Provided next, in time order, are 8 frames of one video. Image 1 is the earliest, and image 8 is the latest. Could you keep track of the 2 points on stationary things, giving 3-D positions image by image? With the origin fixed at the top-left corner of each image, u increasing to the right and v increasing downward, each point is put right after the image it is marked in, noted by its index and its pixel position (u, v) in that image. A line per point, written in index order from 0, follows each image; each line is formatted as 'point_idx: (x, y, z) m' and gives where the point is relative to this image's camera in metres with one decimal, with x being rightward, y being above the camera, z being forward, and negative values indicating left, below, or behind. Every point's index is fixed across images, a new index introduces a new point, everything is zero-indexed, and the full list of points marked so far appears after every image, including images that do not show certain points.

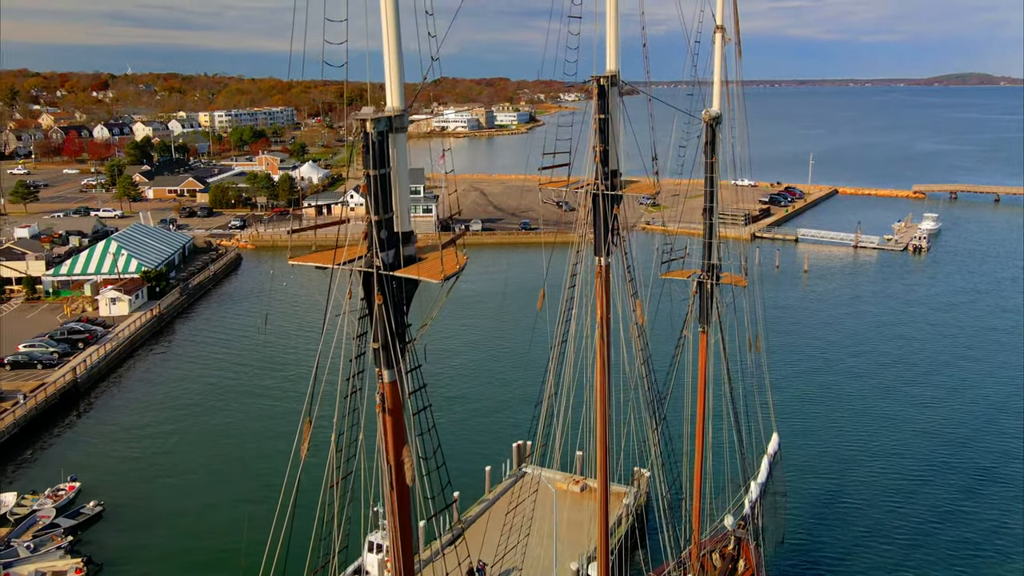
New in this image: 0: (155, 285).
0: (-4.2, 0.0, +10.7) m
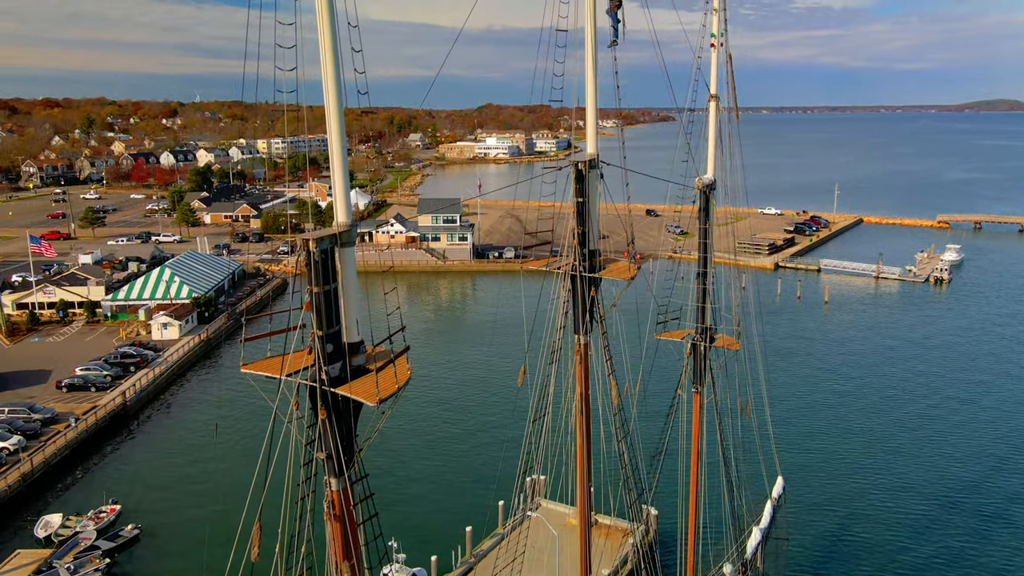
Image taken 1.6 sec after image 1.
0: (-3.8, -0.3, +11.5) m
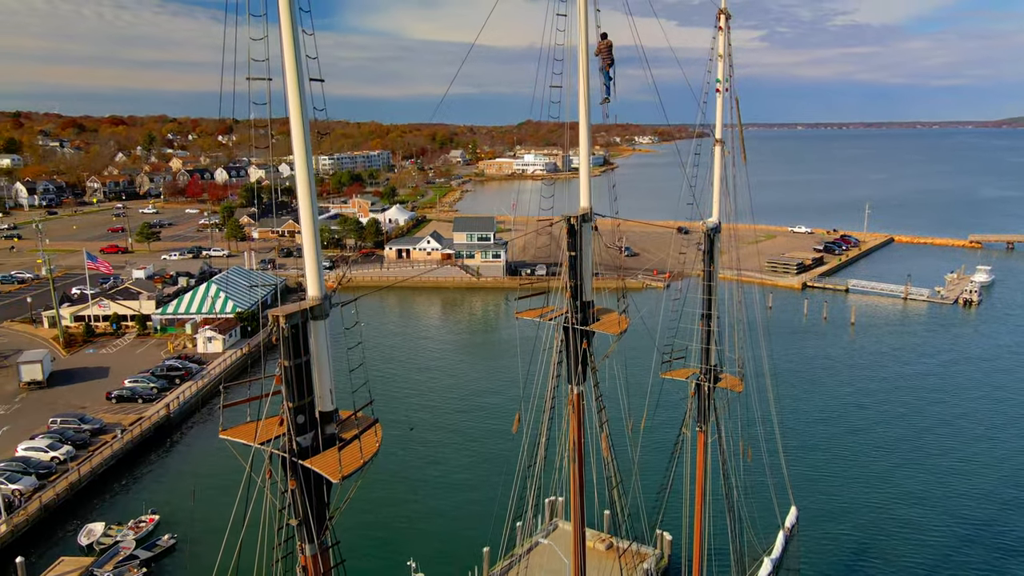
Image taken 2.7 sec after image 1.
0: (-3.5, -0.5, +12.0) m
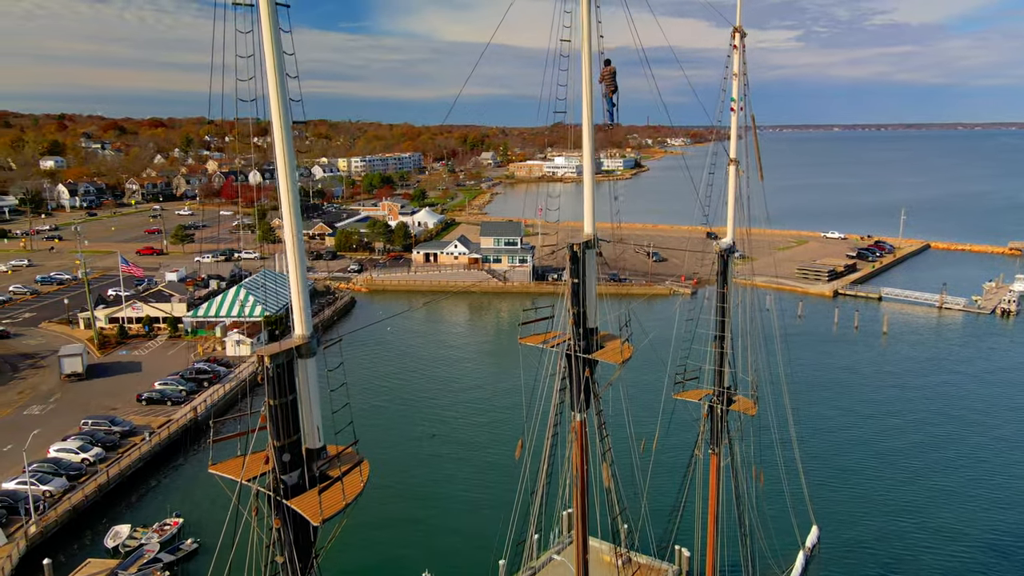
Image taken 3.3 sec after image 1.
0: (-3.1, -0.5, +12.1) m
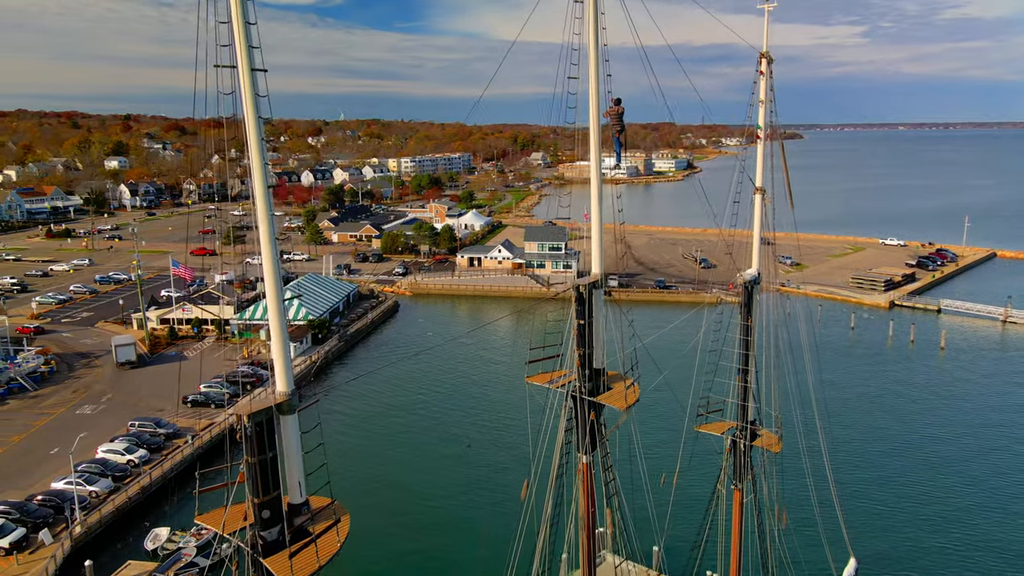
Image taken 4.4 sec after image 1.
0: (-2.6, -0.6, +12.1) m
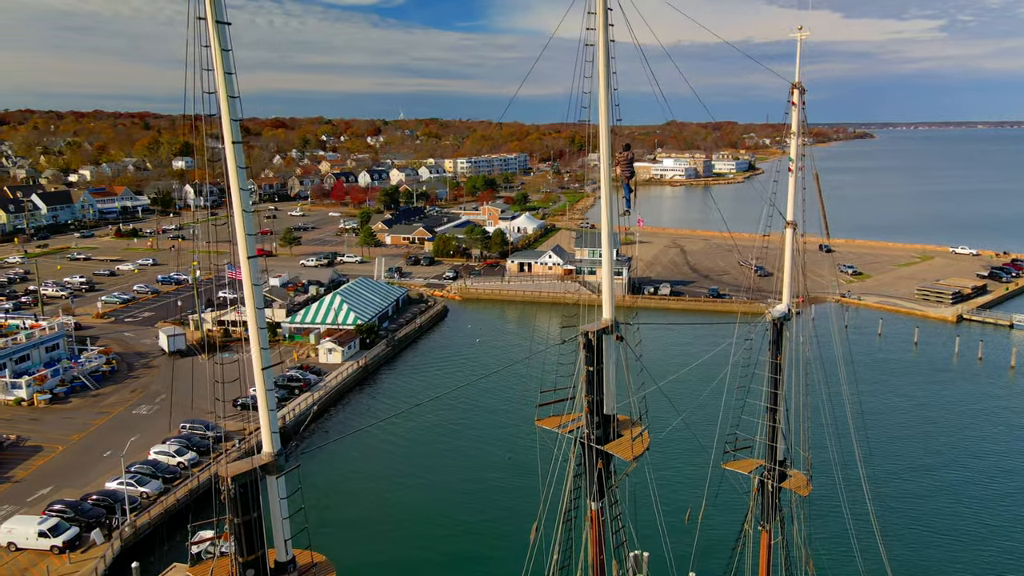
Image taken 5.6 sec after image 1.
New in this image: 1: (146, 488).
0: (-1.9, -0.6, +12.1) m
1: (-4.0, -2.2, +9.8) m
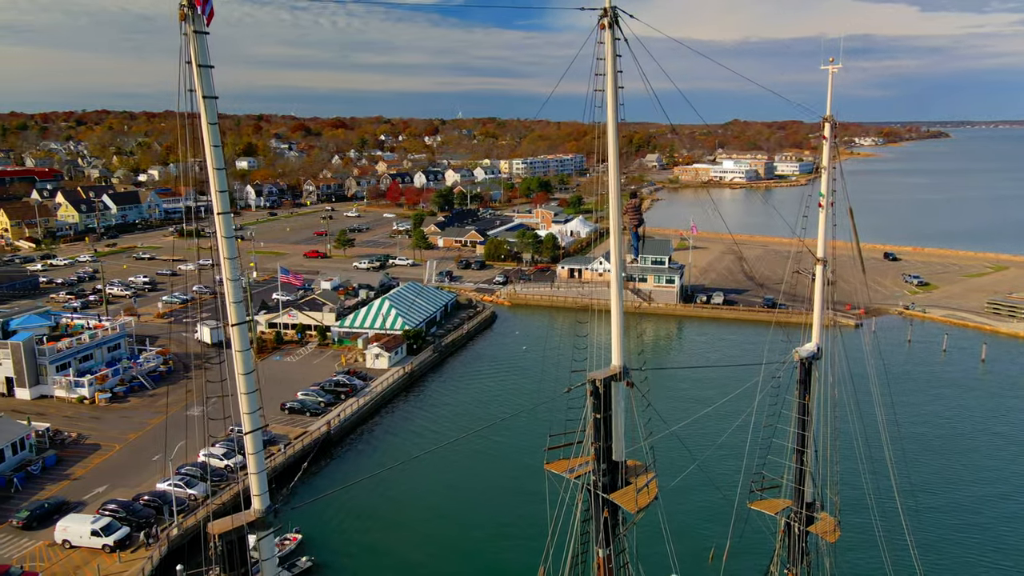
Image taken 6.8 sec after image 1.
0: (-1.3, -0.7, +12.0) m
1: (-3.5, -2.2, +9.9) m
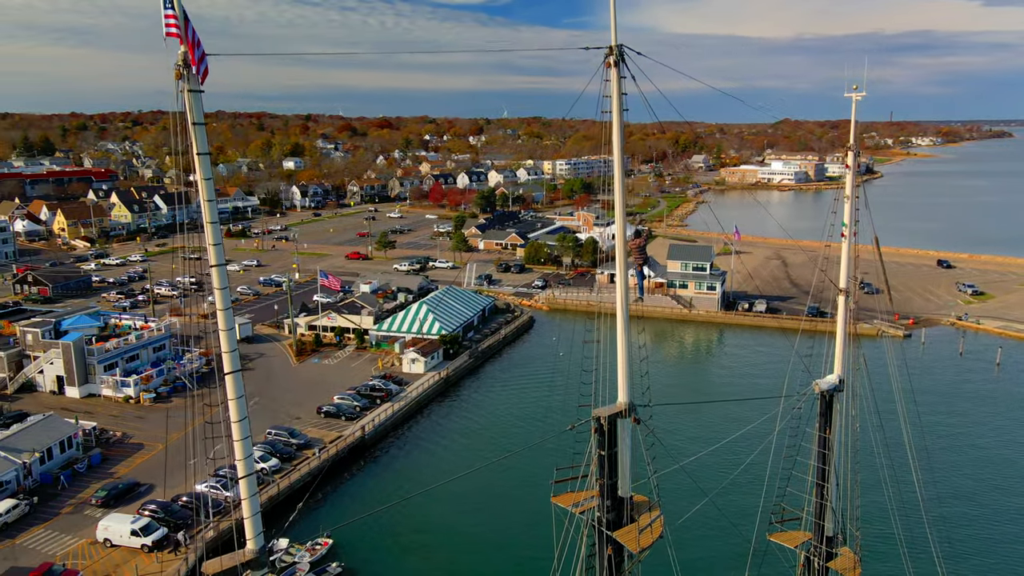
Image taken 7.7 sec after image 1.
0: (-0.8, -0.8, +11.8) m
1: (-3.2, -2.3, +9.9) m
